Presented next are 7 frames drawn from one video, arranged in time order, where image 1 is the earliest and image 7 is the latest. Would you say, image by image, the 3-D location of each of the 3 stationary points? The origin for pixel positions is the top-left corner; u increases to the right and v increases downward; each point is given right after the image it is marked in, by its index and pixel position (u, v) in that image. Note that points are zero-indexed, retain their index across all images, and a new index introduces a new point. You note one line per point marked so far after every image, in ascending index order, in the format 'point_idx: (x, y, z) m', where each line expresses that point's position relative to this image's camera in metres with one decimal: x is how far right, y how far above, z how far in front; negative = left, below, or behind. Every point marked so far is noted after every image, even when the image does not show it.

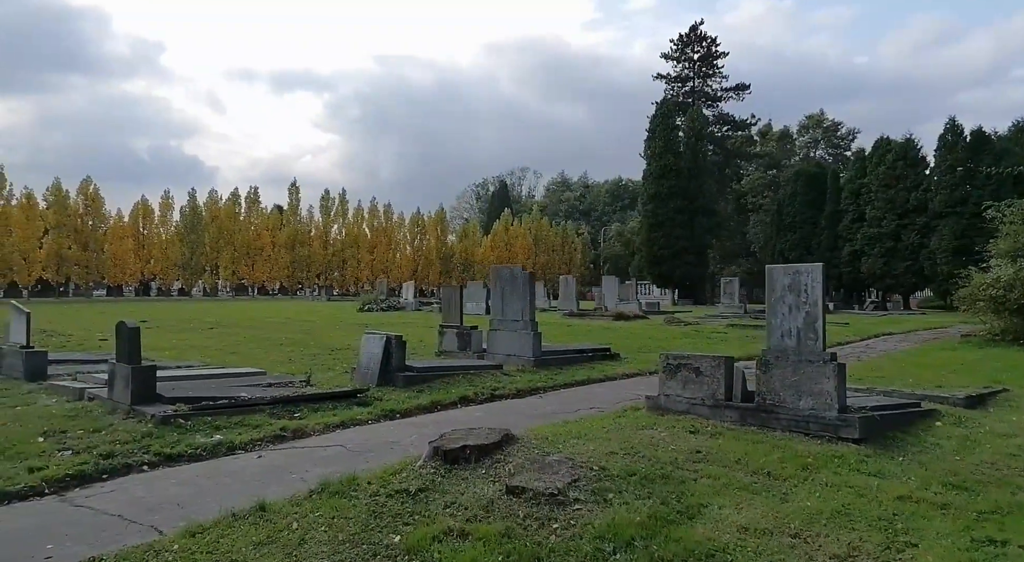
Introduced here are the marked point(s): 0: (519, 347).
0: (+0.1, -1.1, +12.7) m
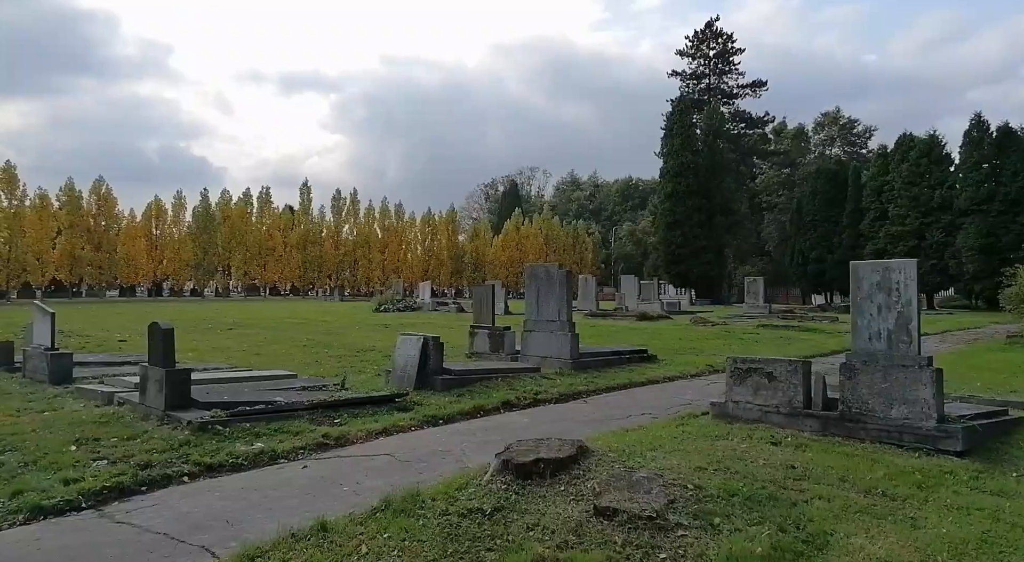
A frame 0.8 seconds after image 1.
0: (+0.7, -1.1, +12.3) m
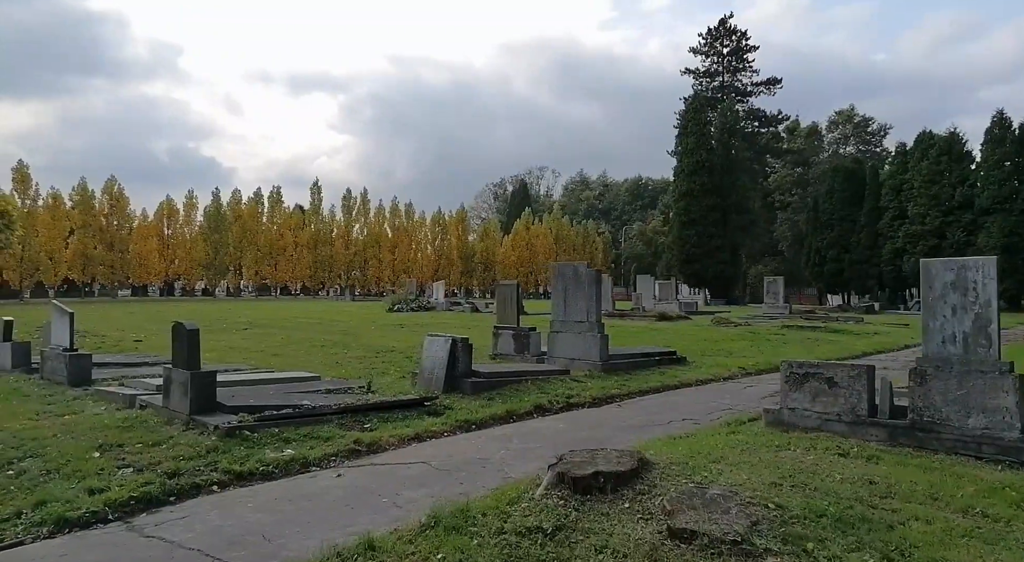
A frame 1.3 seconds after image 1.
0: (+1.1, -1.1, +12.0) m
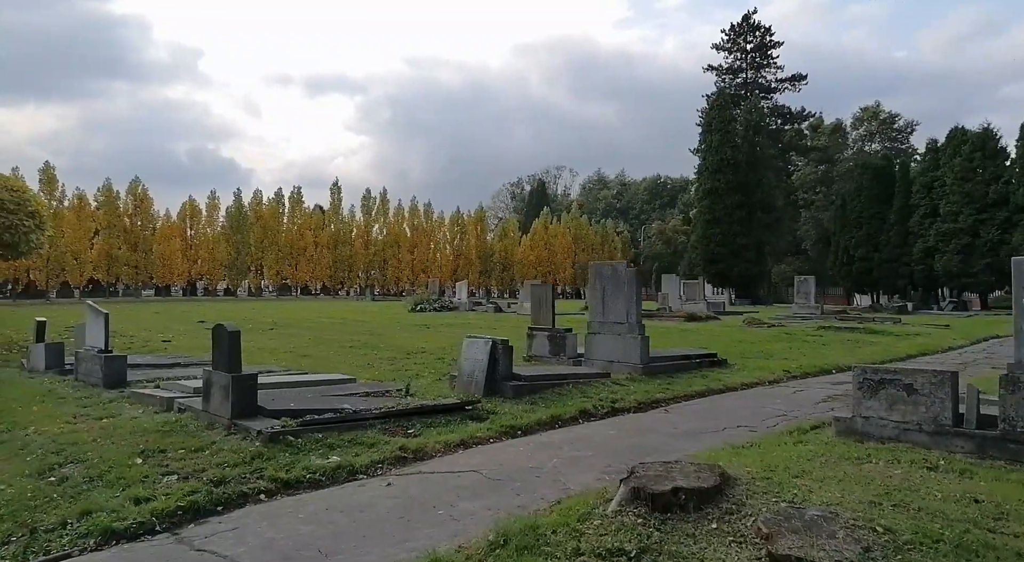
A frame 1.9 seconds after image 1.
0: (+1.7, -1.1, +11.7) m
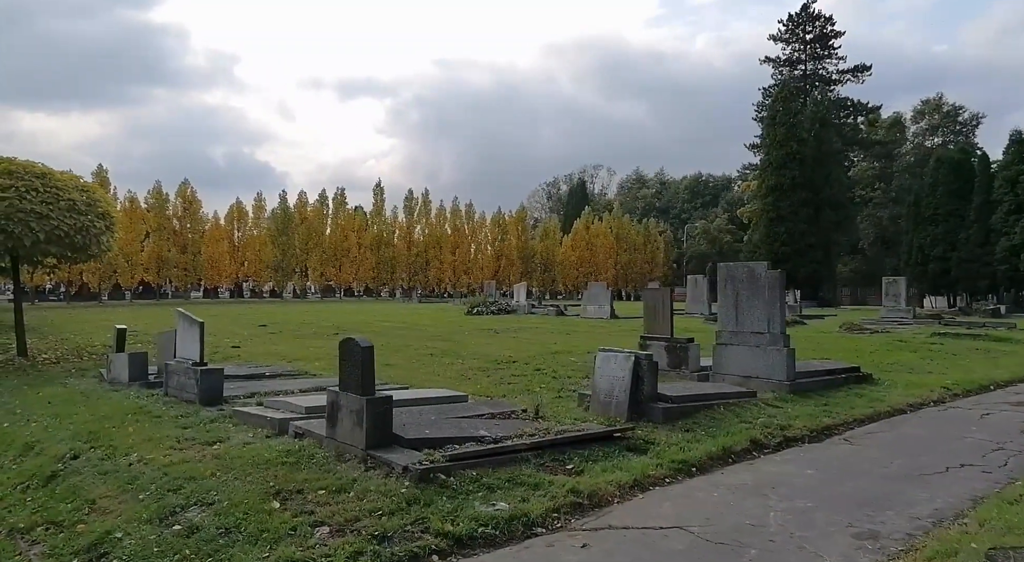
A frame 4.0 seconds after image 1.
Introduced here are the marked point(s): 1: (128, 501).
0: (+3.3, -1.1, +10.4) m
1: (-3.2, -1.8, +6.5) m
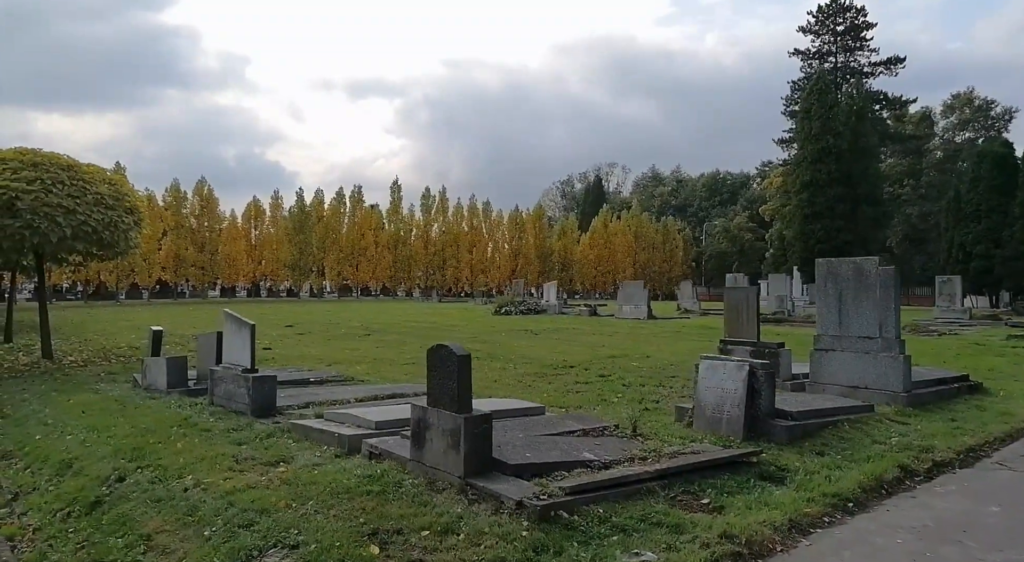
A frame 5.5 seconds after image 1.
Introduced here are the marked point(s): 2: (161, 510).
0: (+4.3, -1.1, +9.4) m
1: (-2.3, -1.8, +5.6) m
2: (-2.8, -1.8, +6.3) m
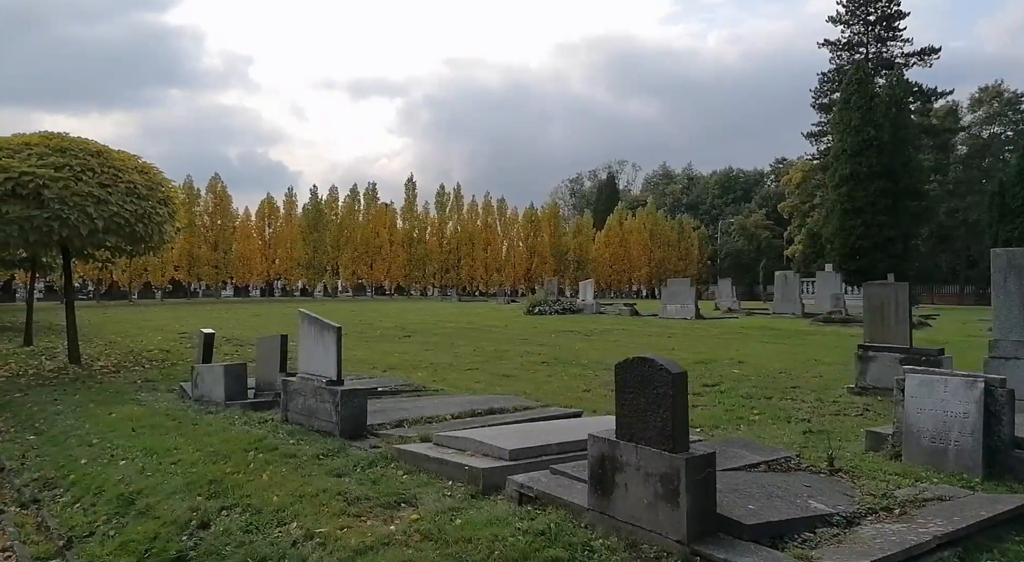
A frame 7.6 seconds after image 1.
0: (+5.7, -1.1, +7.8) m
1: (-0.9, -1.8, +4.1) m
2: (-1.5, -1.8, +4.8) m
